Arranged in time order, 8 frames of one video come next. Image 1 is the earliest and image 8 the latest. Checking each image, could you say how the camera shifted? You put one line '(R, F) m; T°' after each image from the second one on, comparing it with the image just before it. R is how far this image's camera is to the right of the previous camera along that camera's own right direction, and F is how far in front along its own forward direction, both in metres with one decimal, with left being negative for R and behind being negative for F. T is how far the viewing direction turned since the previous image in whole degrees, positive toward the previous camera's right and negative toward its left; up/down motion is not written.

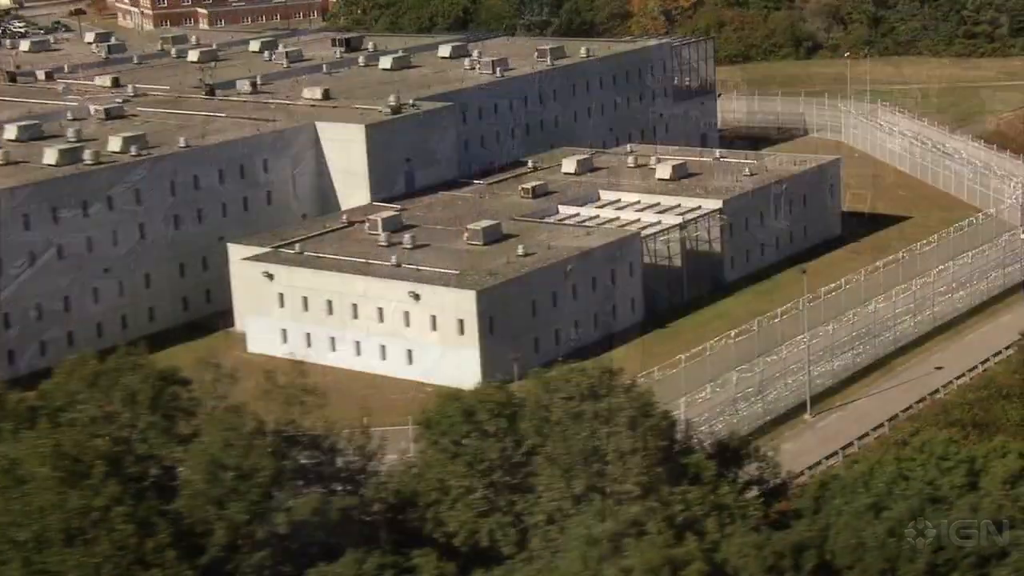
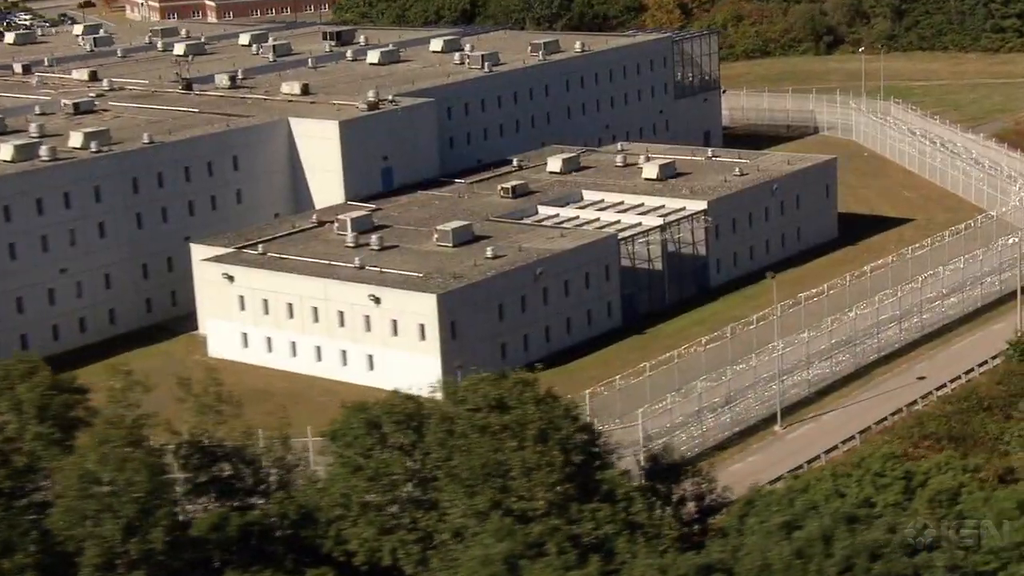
(+1.3, +1.3) m; -1°
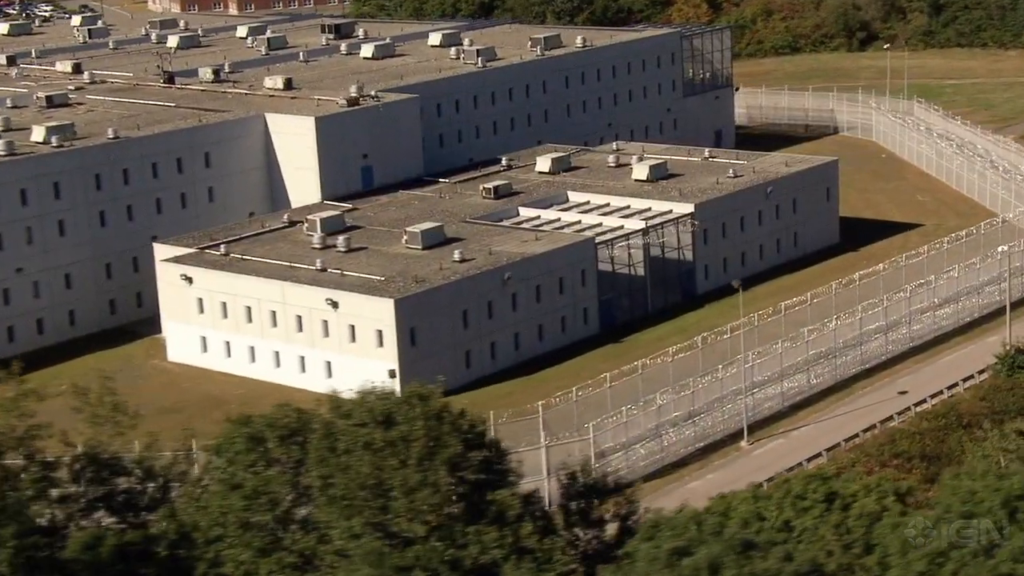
(+2.4, +1.5) m; -3°
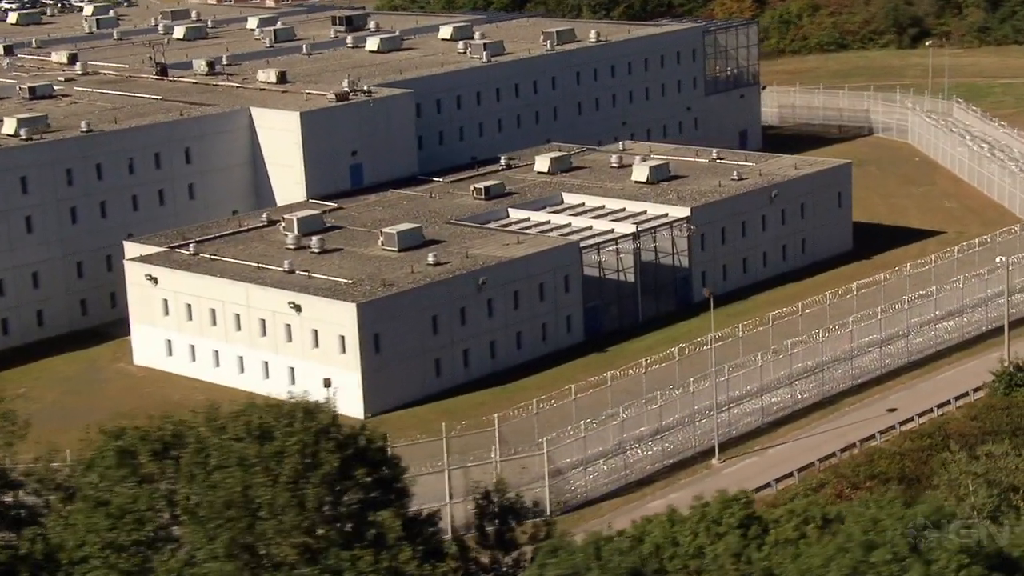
(+2.5, +1.7) m; -3°
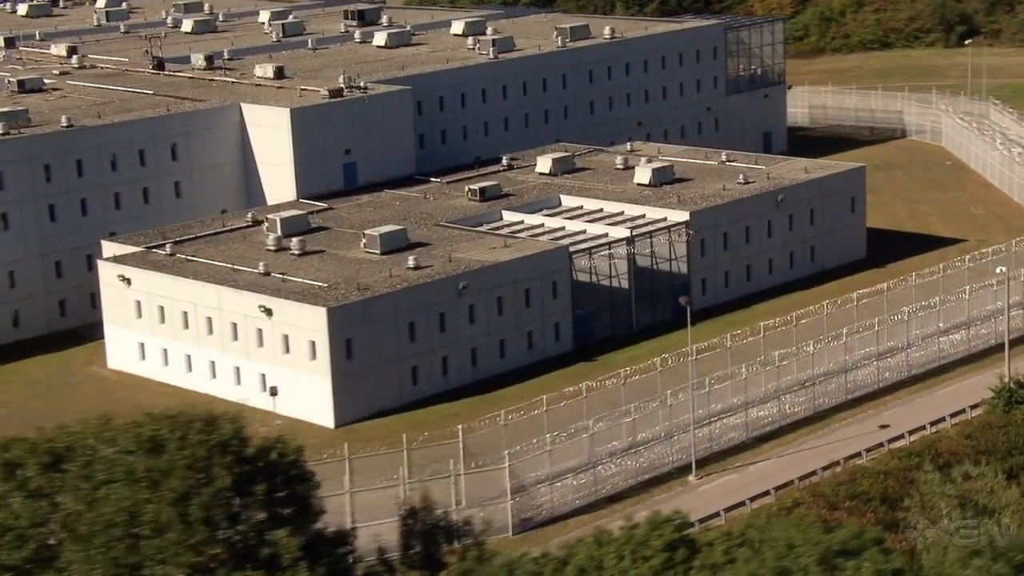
(+1.9, +1.4) m; -3°
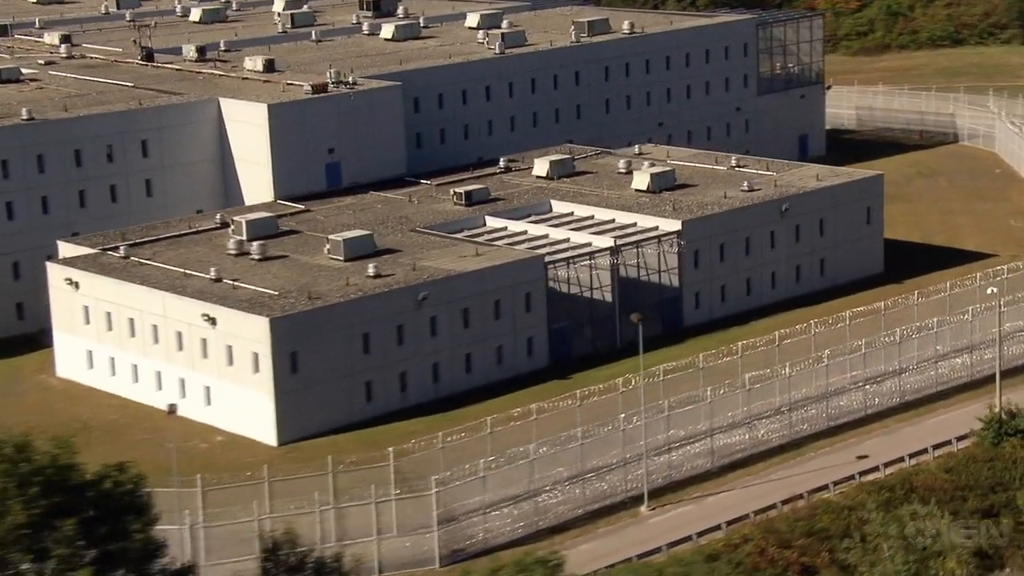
(+3.0, +2.3) m; -4°
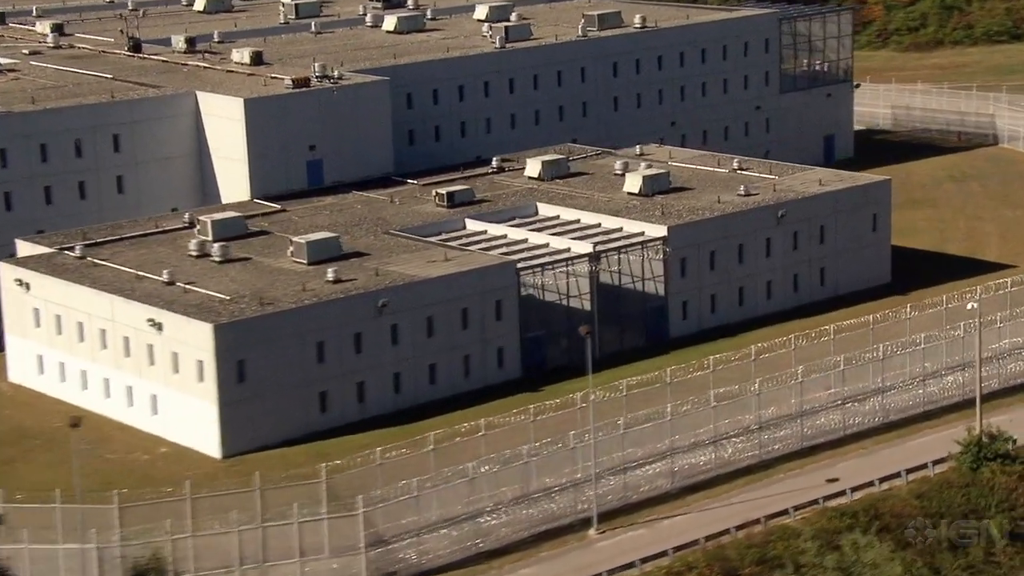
(+2.4, +1.7) m; -4°
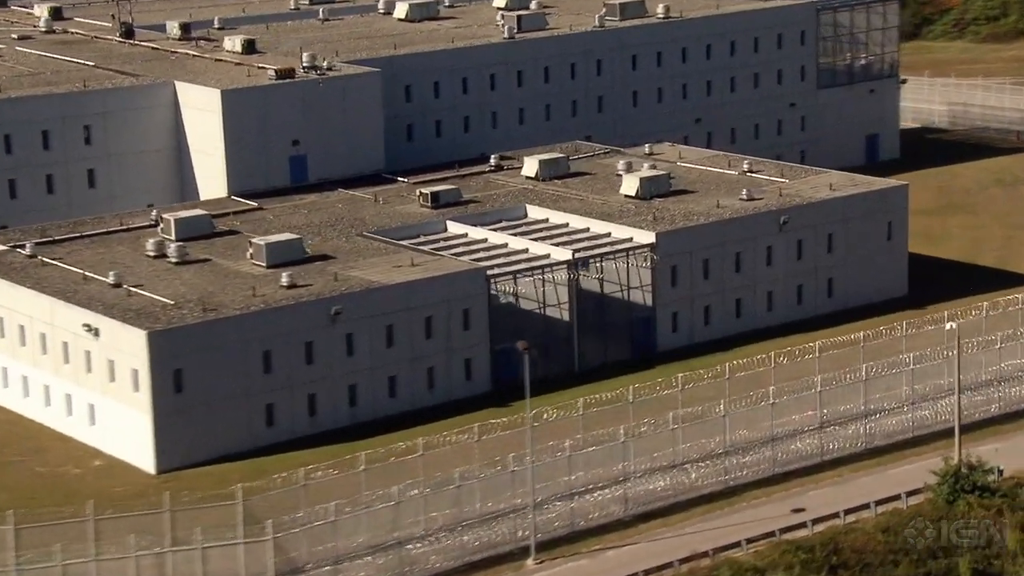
(+2.7, +2.2) m; -5°
